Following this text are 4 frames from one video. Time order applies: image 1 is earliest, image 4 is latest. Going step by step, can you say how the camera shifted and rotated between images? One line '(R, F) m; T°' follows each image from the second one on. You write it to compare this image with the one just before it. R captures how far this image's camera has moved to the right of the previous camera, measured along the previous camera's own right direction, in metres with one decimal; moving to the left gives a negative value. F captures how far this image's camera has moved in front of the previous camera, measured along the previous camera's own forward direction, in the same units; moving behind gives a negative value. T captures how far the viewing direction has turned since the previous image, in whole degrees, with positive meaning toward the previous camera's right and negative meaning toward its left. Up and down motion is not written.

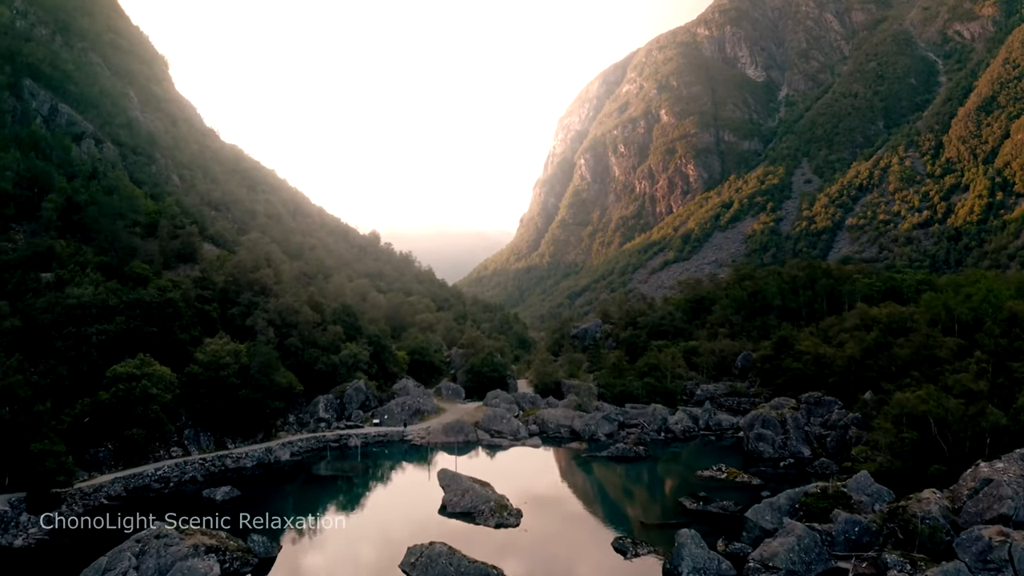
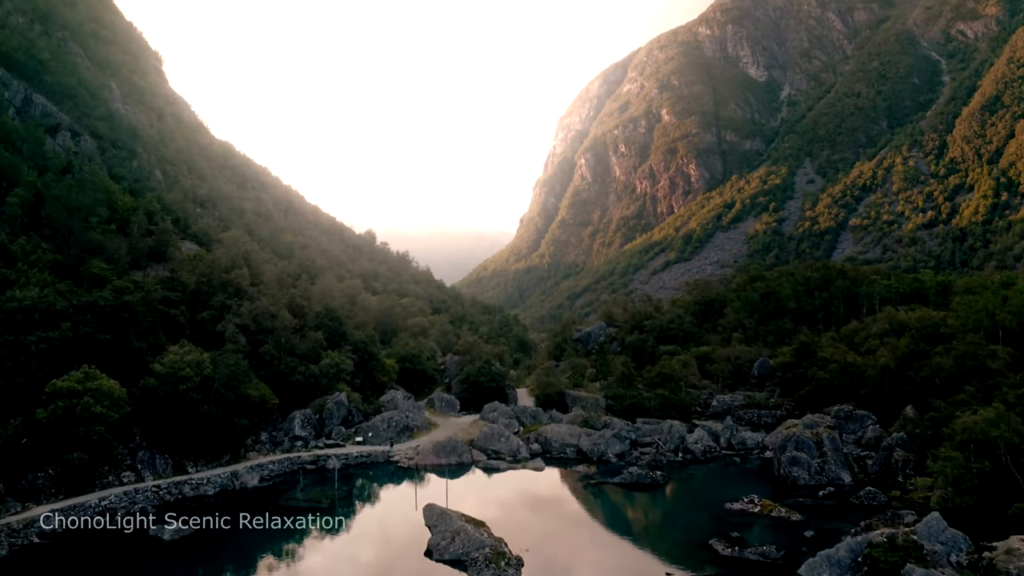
(0.0, +6.1) m; 0°
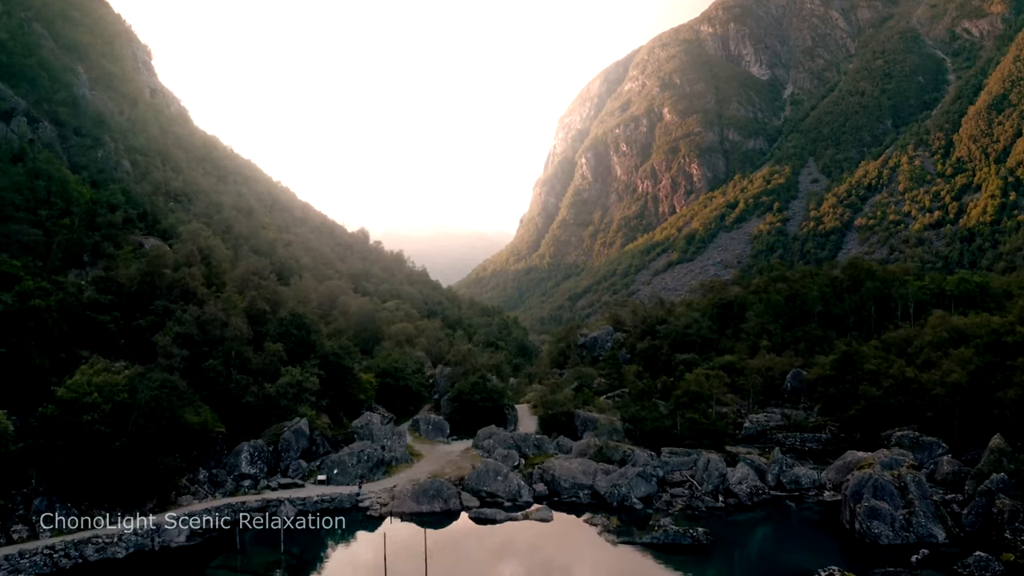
(0.0, +9.8) m; 0°
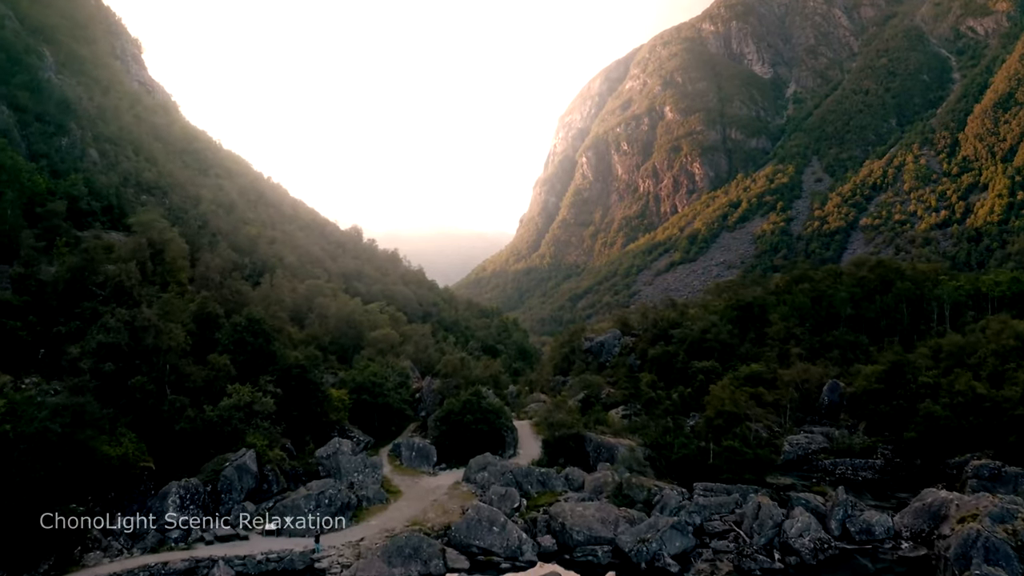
(0.0, +8.5) m; 0°
